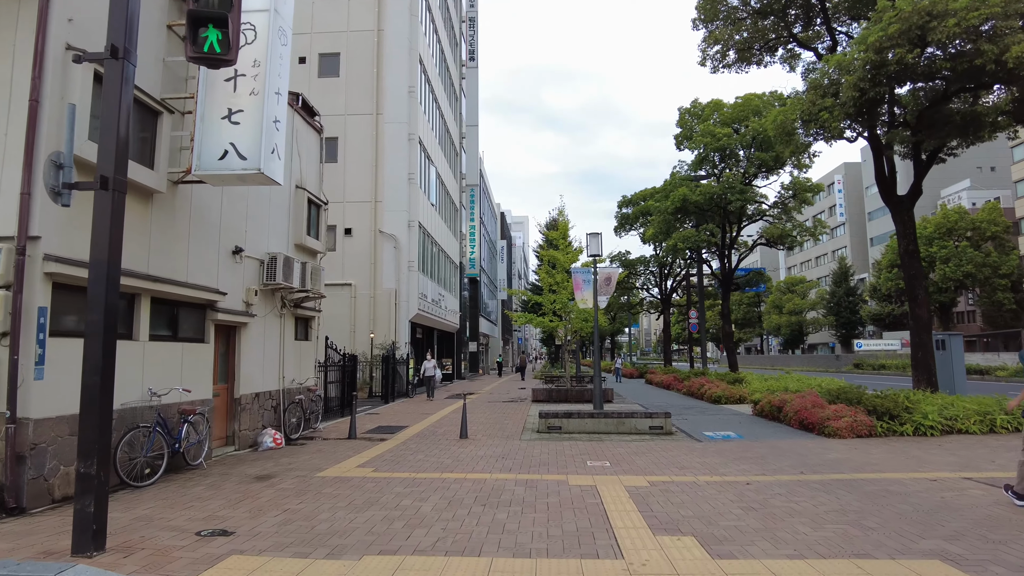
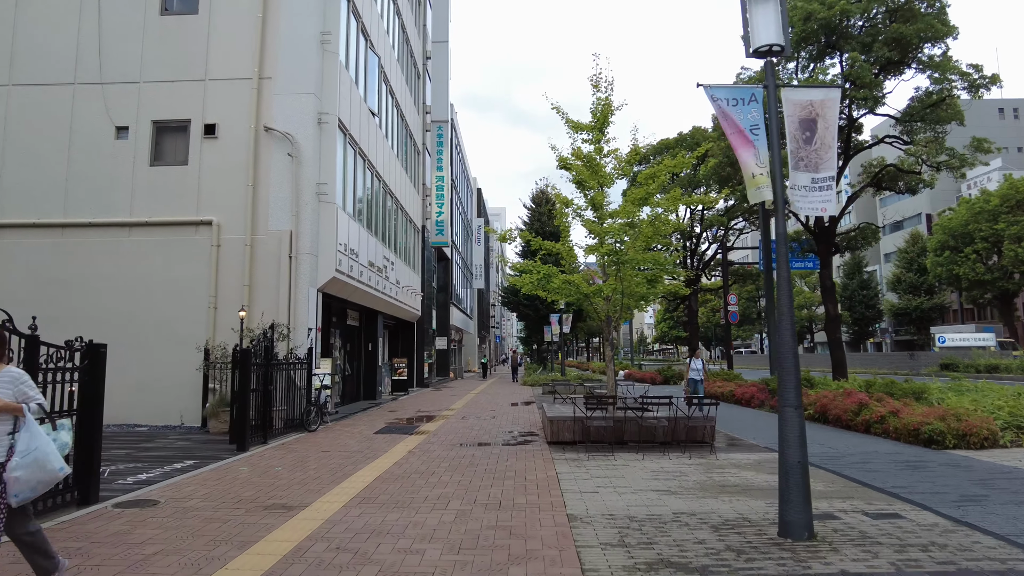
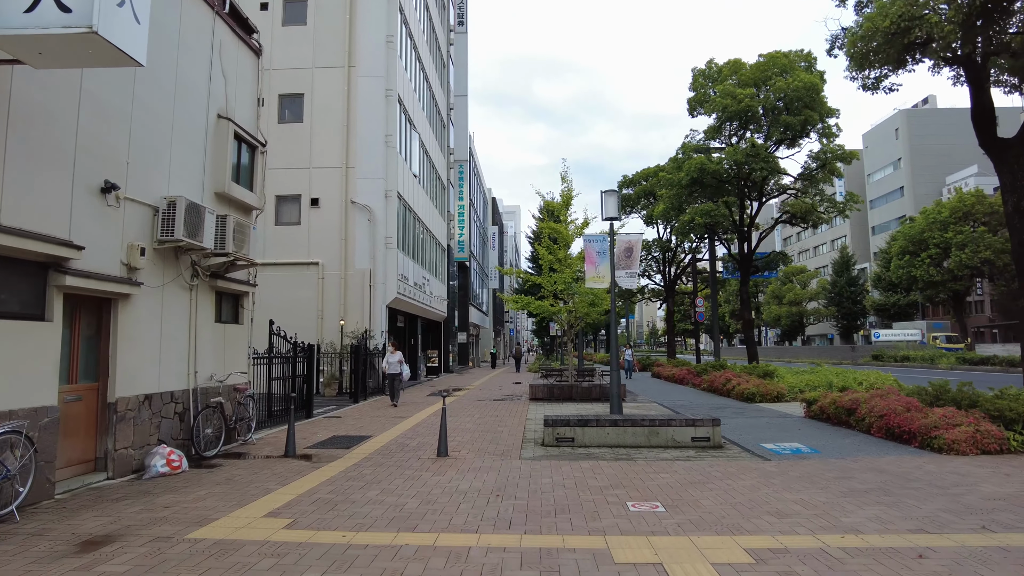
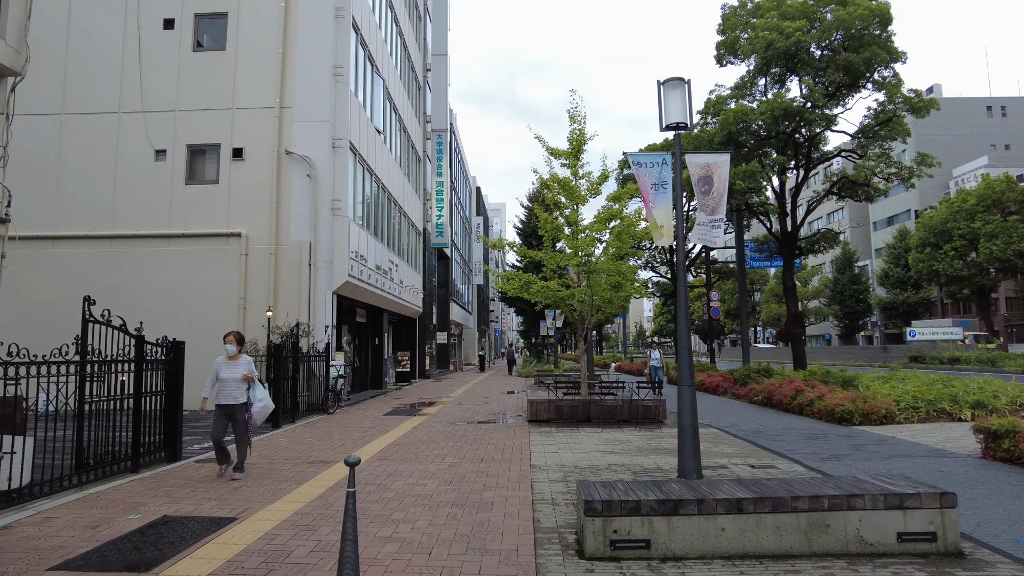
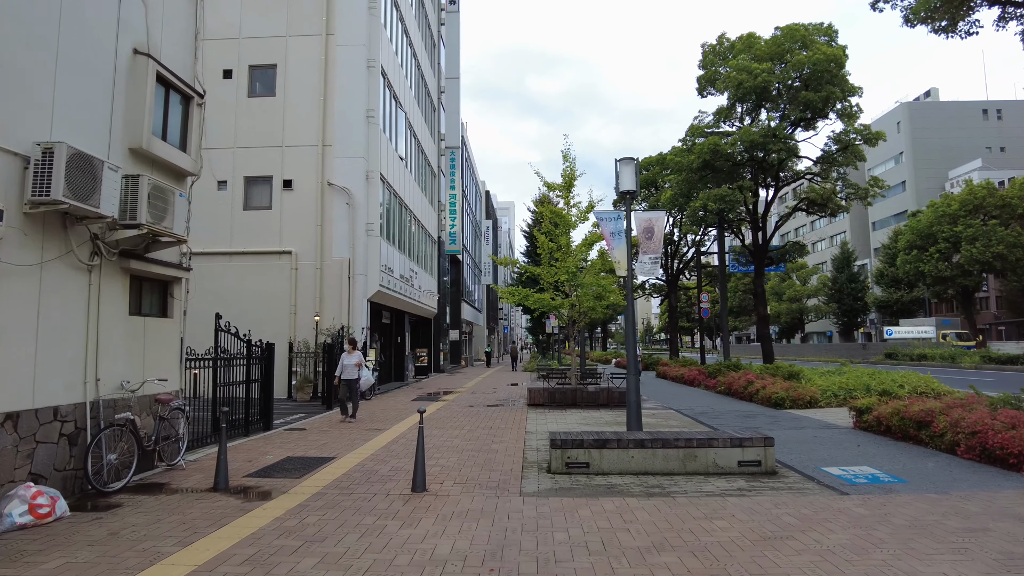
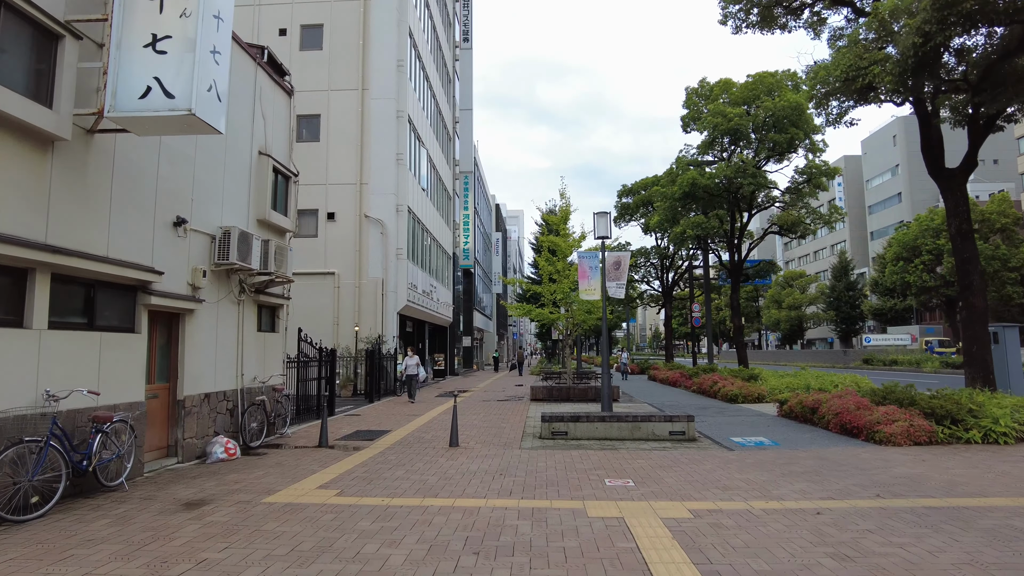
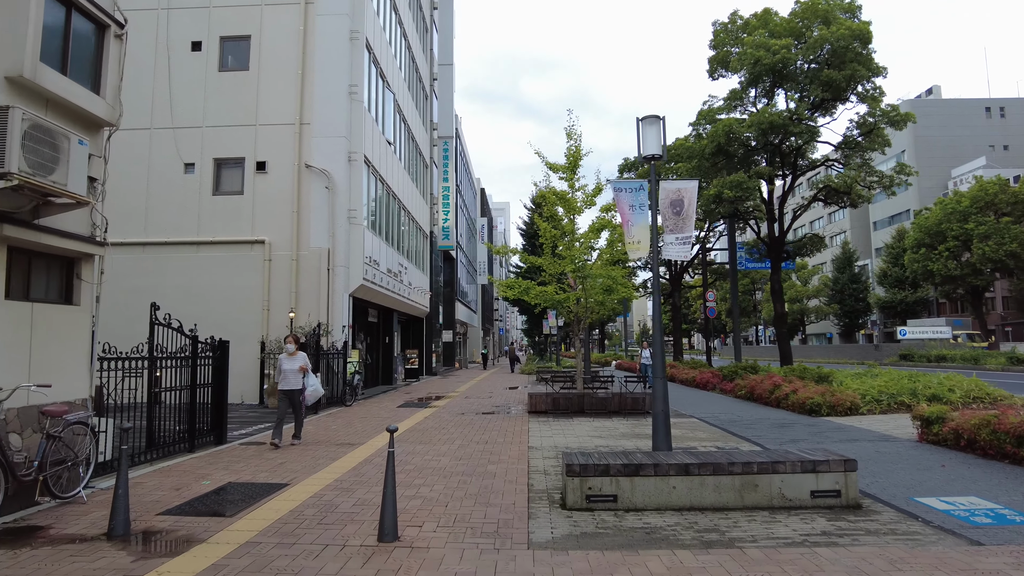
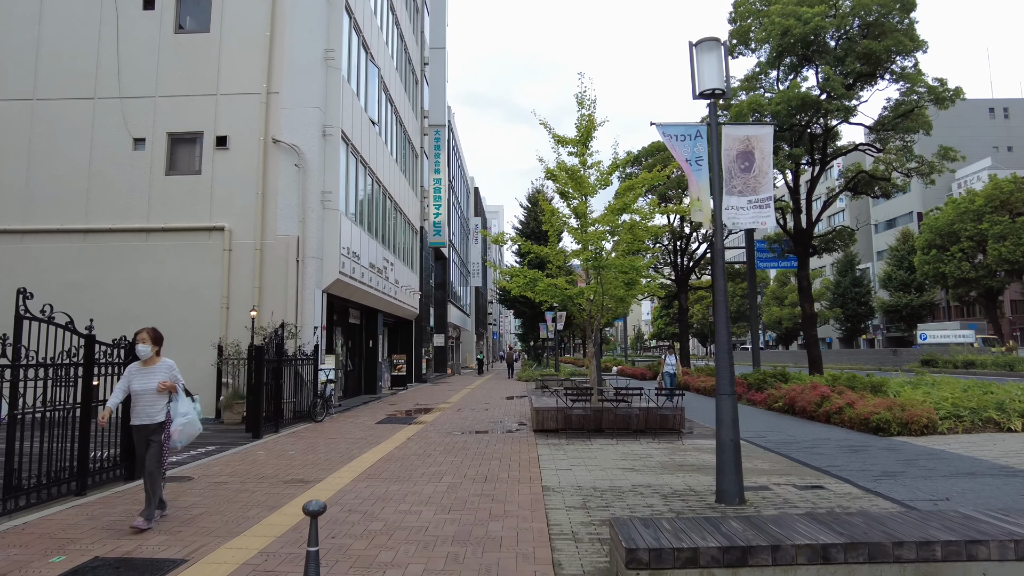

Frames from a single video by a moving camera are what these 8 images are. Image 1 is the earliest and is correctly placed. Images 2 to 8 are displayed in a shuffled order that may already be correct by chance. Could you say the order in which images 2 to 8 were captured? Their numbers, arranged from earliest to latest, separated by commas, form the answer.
6, 3, 5, 7, 4, 8, 2
